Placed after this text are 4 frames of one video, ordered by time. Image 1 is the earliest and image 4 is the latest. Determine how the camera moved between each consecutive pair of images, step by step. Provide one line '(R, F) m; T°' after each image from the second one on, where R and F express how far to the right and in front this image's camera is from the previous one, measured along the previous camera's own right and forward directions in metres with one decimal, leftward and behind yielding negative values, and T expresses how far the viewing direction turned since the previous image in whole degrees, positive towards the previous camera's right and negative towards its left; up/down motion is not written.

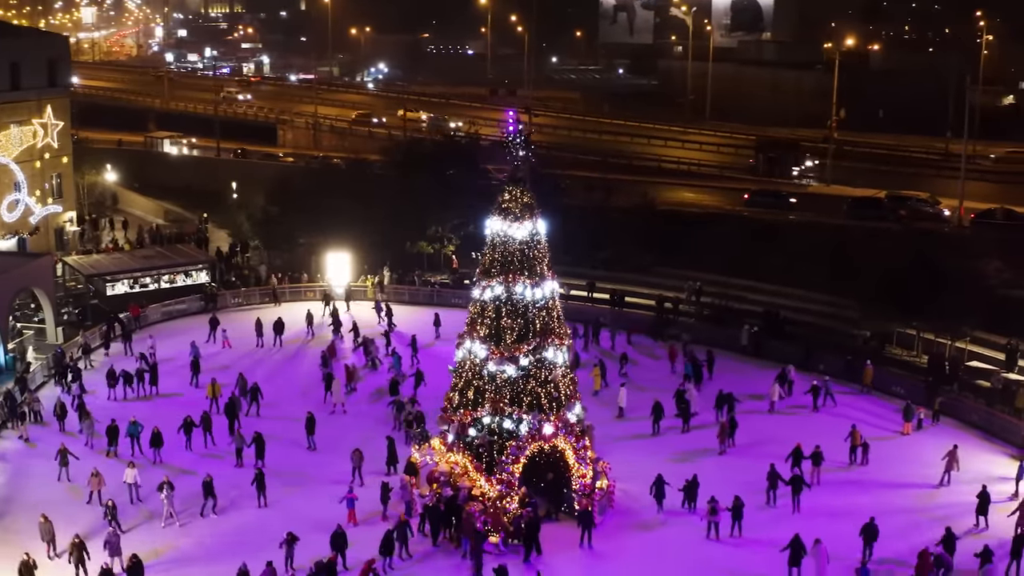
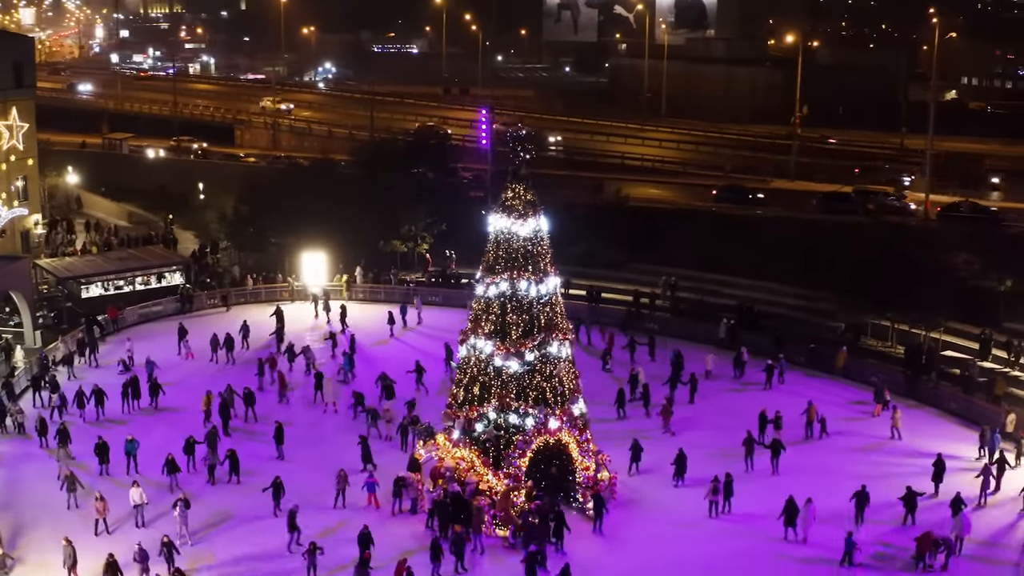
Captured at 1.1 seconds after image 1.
(-0.8, -0.2) m; +2°
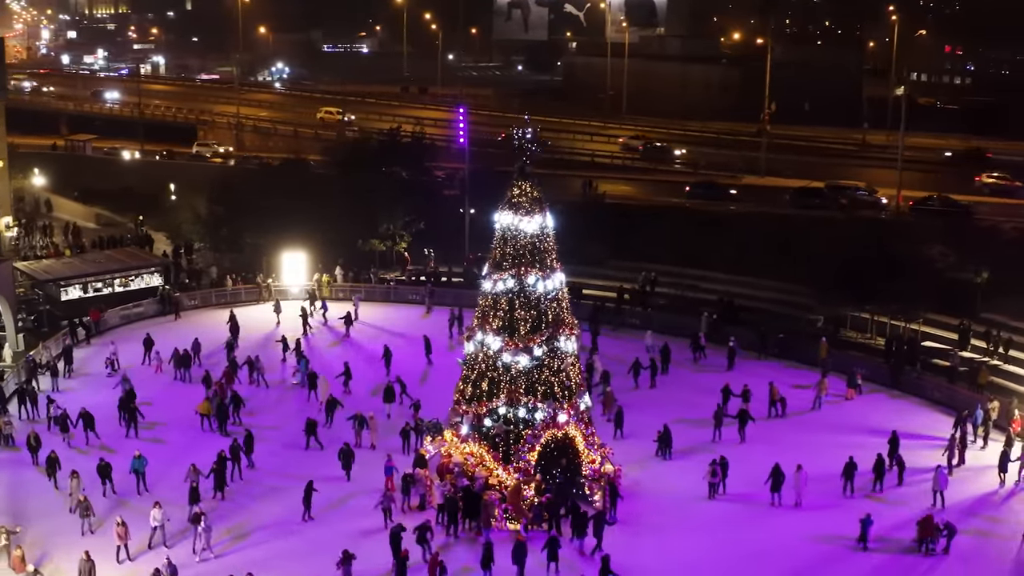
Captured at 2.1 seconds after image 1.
(-0.7, -0.2) m; +2°
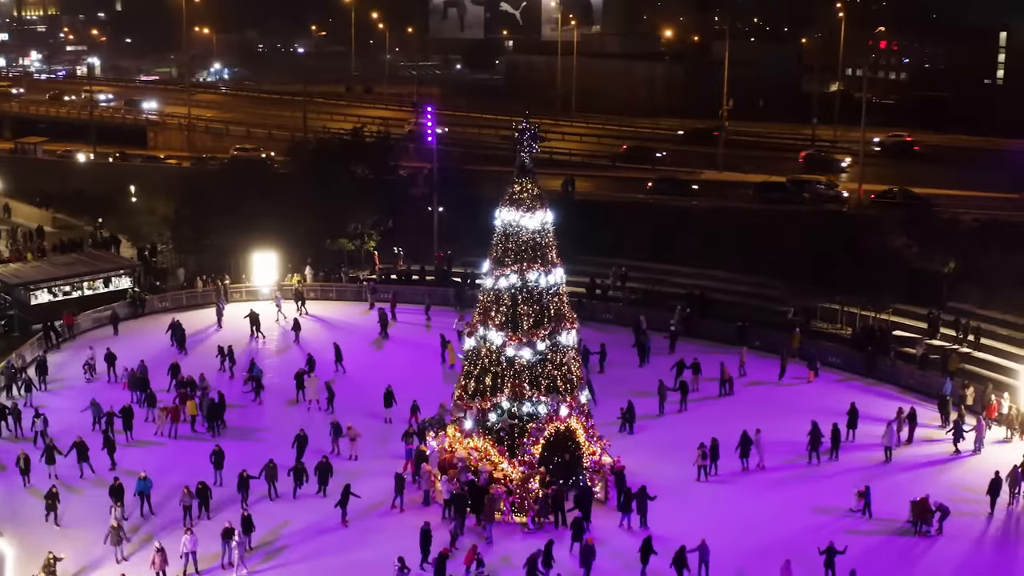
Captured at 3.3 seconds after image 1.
(-0.9, -0.2) m; +3°
